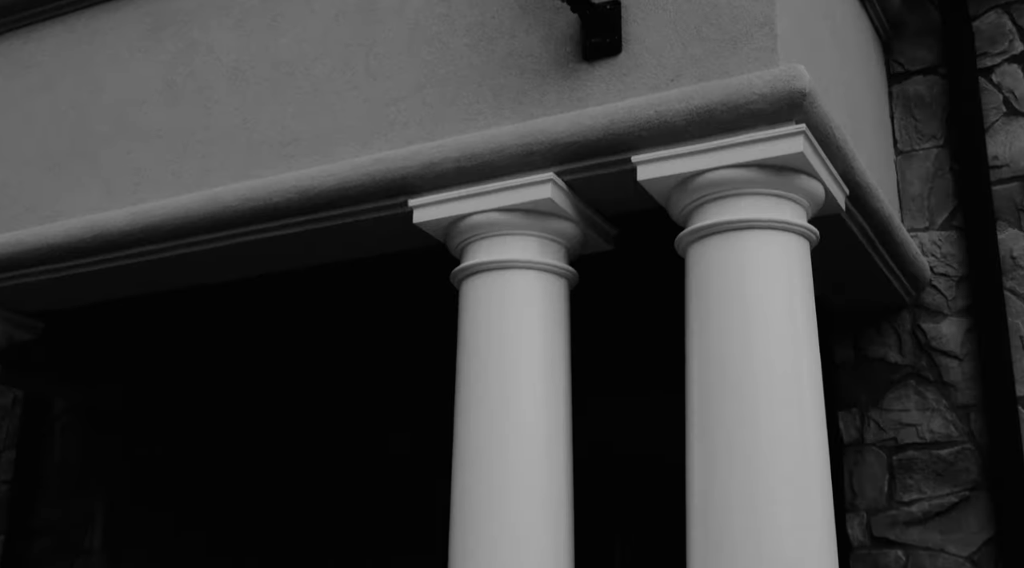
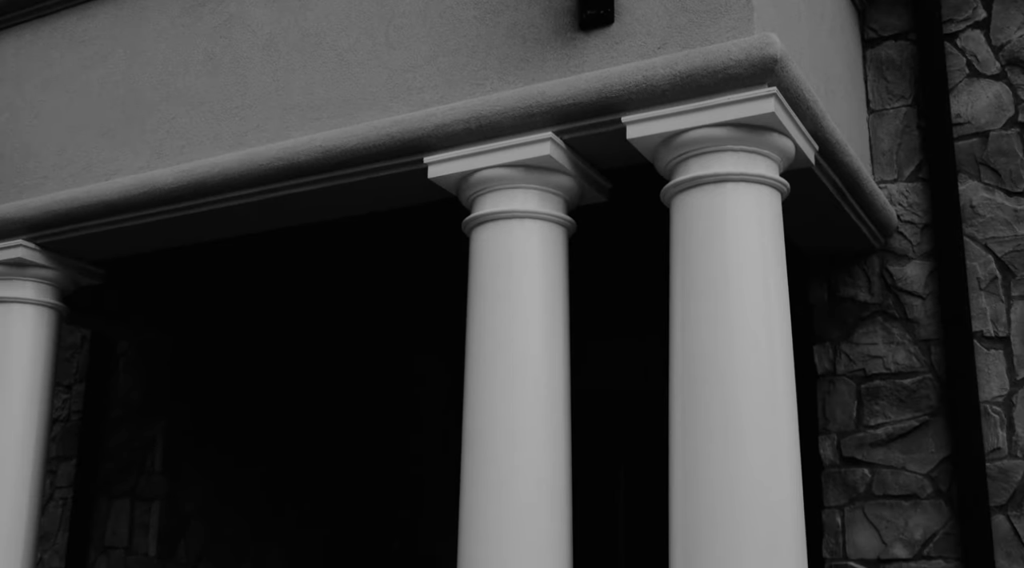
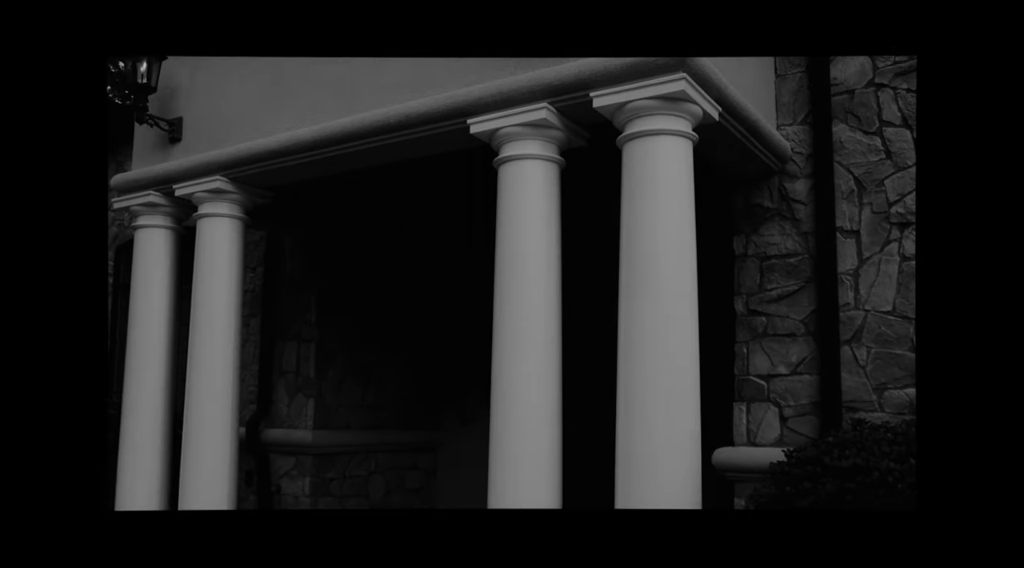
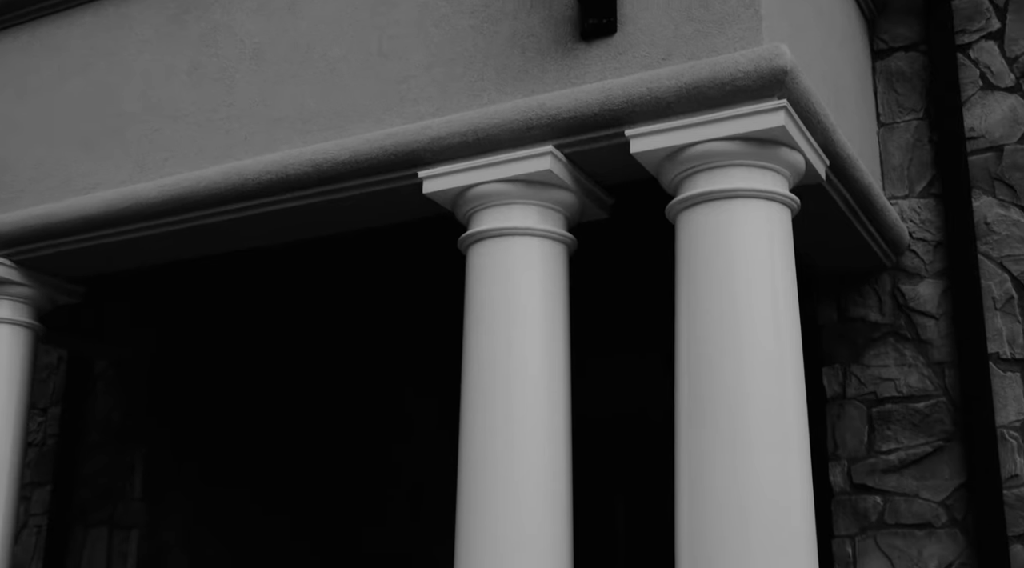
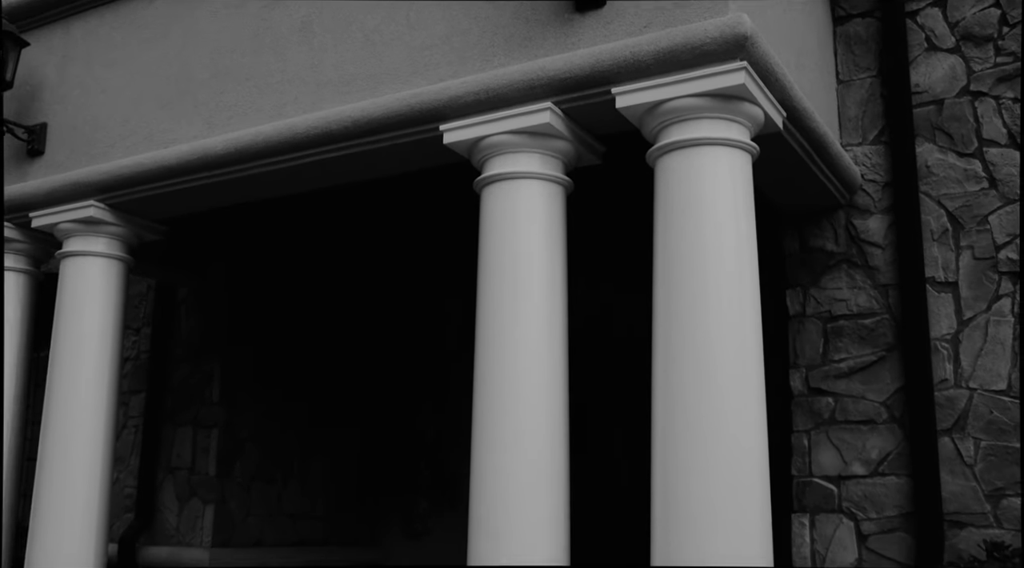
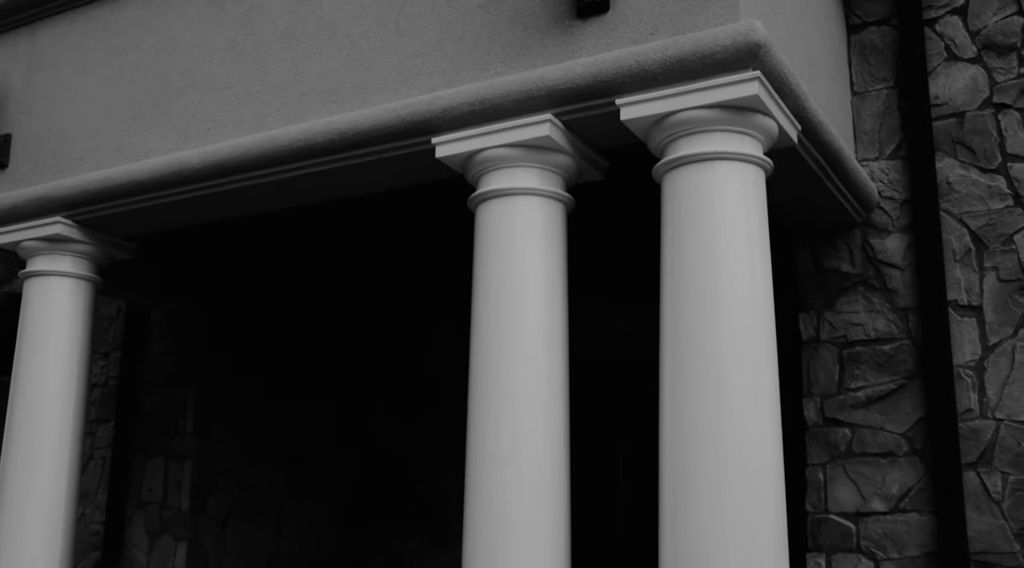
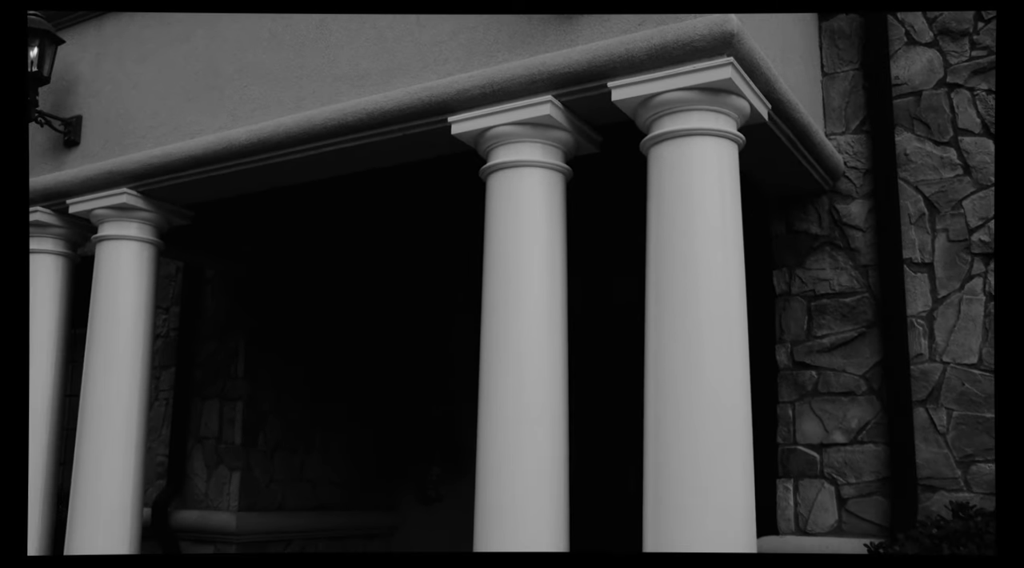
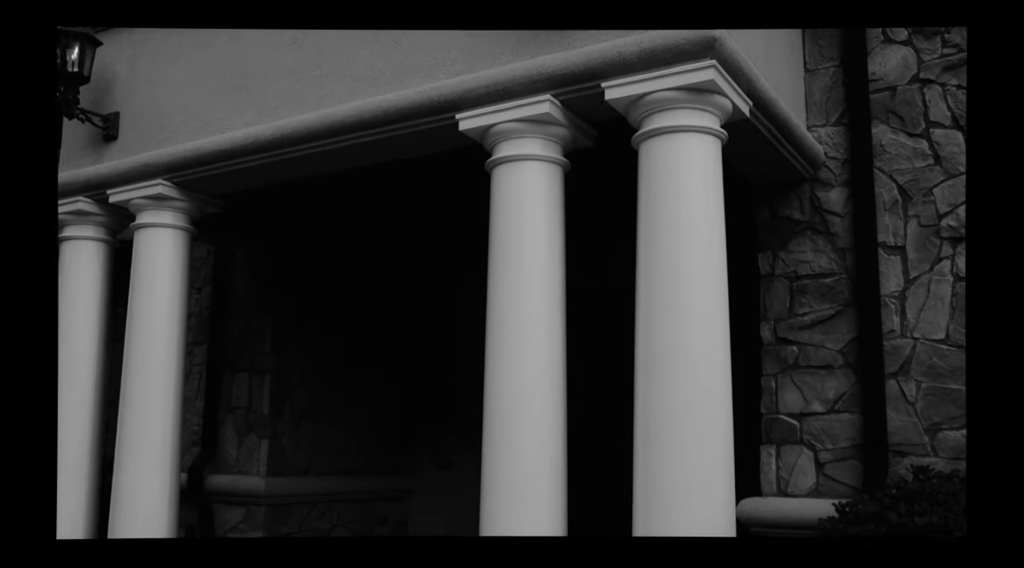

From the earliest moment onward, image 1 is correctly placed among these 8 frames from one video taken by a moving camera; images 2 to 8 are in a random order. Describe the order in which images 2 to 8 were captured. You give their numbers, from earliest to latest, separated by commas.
4, 2, 6, 5, 7, 8, 3
